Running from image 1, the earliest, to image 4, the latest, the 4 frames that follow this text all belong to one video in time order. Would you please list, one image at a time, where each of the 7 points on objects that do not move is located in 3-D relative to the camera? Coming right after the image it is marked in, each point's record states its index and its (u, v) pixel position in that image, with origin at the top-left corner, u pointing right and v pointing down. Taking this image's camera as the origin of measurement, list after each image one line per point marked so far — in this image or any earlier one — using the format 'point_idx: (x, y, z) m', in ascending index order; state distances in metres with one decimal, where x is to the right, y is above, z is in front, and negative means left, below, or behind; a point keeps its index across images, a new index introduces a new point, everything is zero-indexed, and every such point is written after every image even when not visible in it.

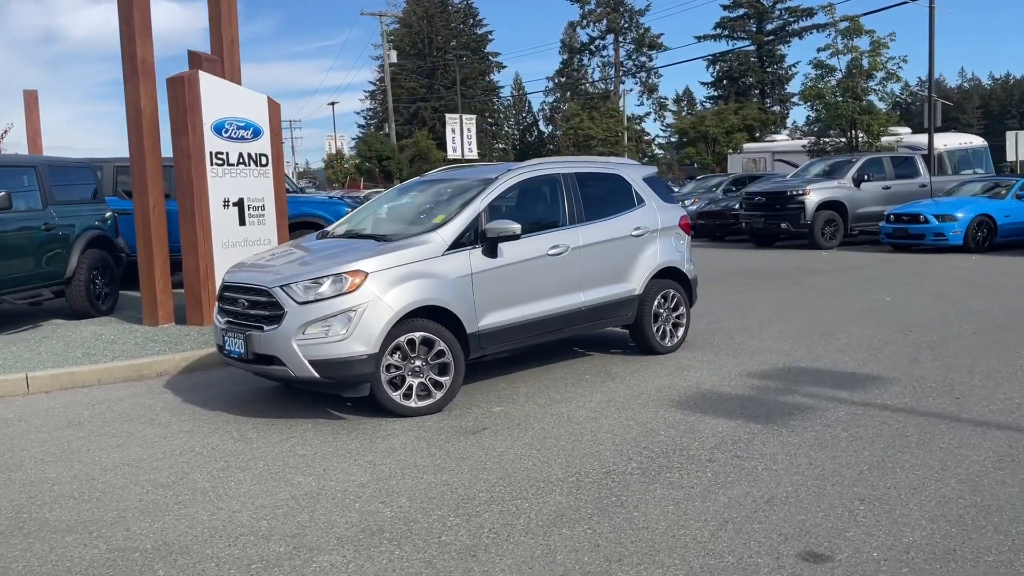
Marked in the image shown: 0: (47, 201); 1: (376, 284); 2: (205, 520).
0: (-6.0, +1.1, +11.4) m
1: (-1.0, 0.0, +6.5) m
2: (-1.6, -1.2, +4.7) m
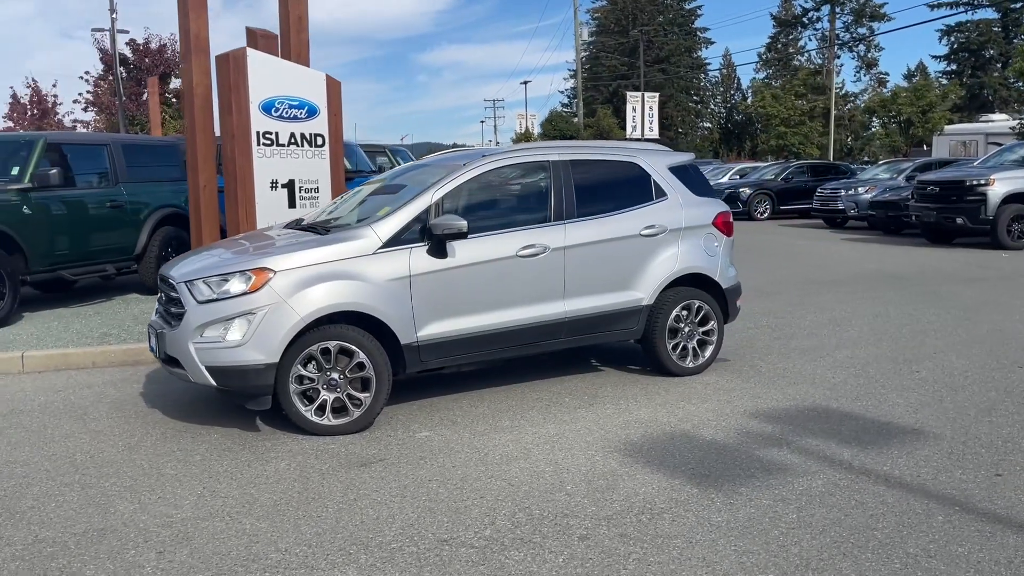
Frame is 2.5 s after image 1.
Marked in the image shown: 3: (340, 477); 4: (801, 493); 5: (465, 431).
0: (-5.2, +1.4, +11.7) m
1: (-1.5, 0.0, +5.7) m
2: (-2.6, -1.2, +4.2) m
3: (-1.0, -1.1, +5.1) m
4: (+1.5, -1.1, +4.7) m
5: (-0.3, -1.0, +6.0) m
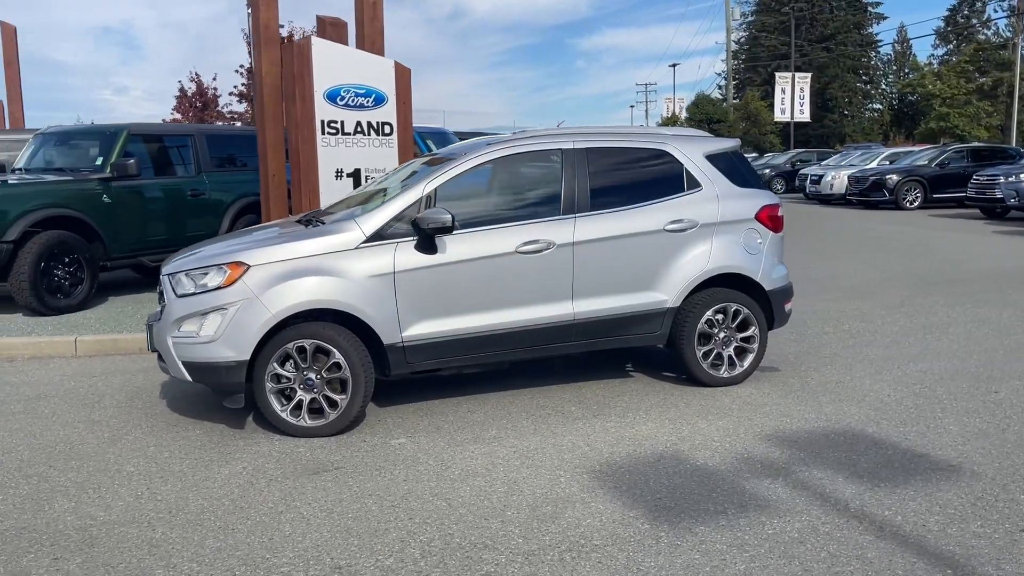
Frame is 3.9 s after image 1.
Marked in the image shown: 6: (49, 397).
0: (-4.2, +1.6, +12.0) m
1: (-1.6, +0.1, +5.5) m
2: (-3.0, -1.2, +4.2) m
3: (-1.2, -1.1, +4.8) m
4: (+1.2, -1.1, +4.0) m
5: (-0.4, -1.0, +5.6) m
6: (-3.6, -0.9, +6.9) m
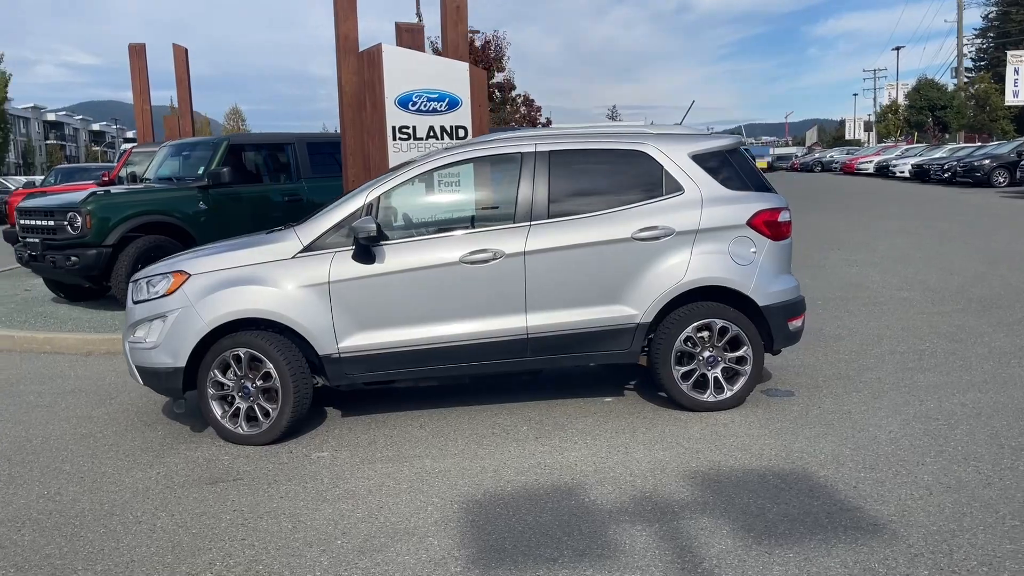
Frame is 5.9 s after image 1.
0: (-3.0, +1.6, +12.6) m
1: (-2.0, 0.0, +5.7) m
2: (-3.7, -1.3, +4.7) m
3: (-1.9, -1.1, +4.9) m
4: (+0.2, -1.2, +3.5) m
5: (-0.9, -1.0, +5.4) m
6: (-3.7, -0.9, +7.5) m
